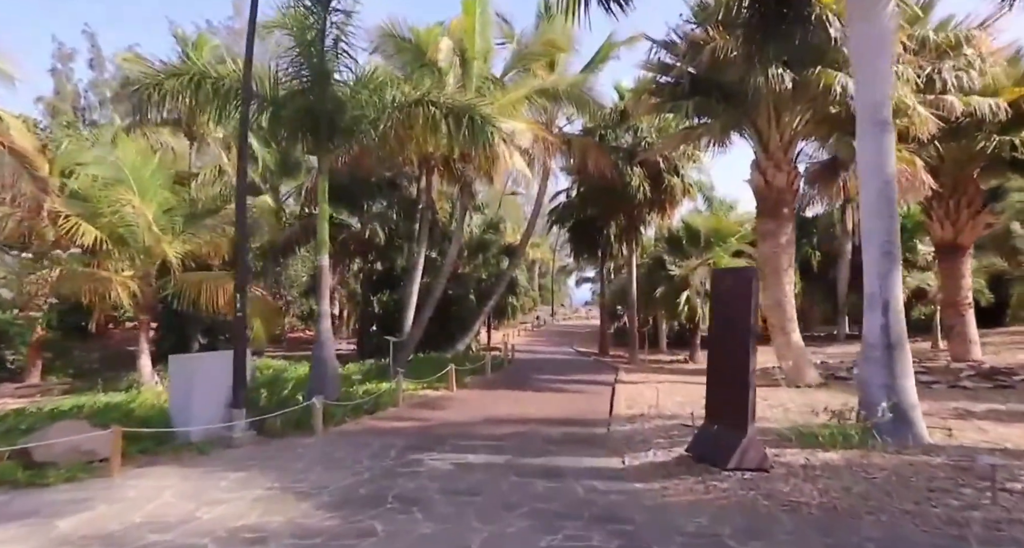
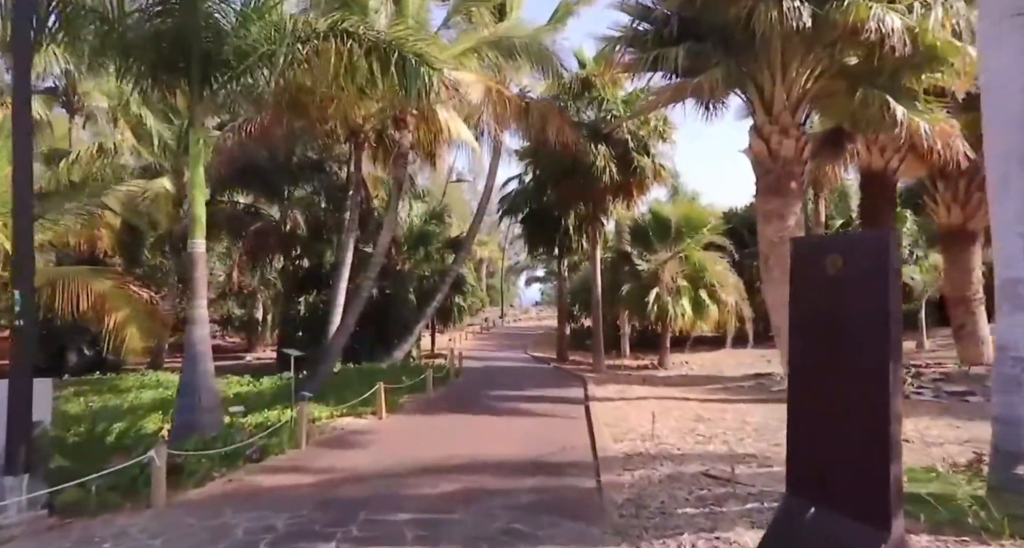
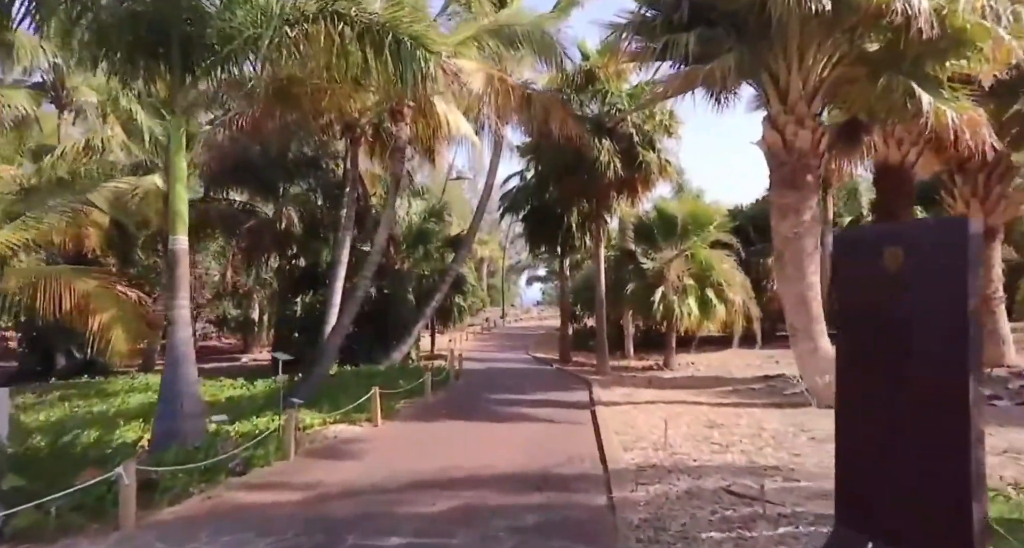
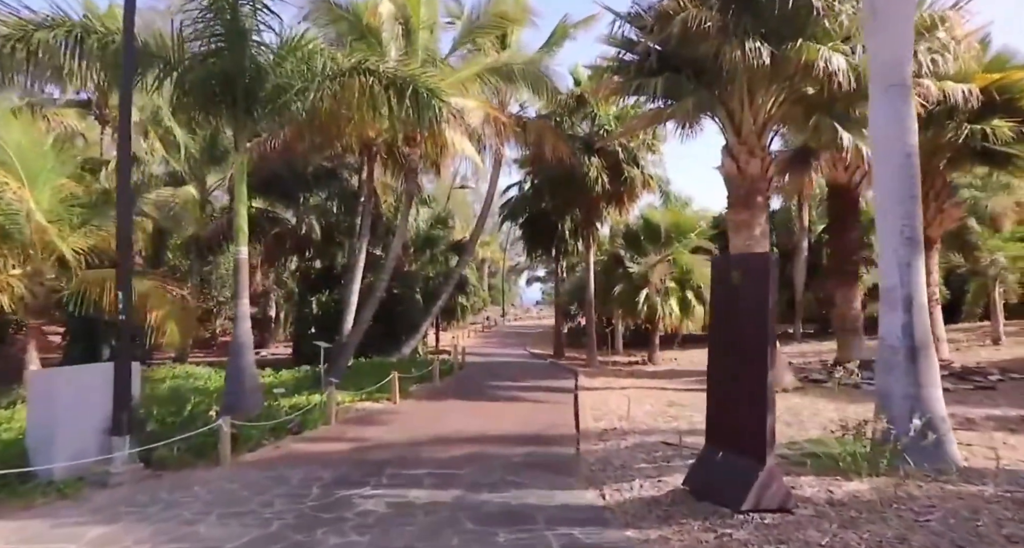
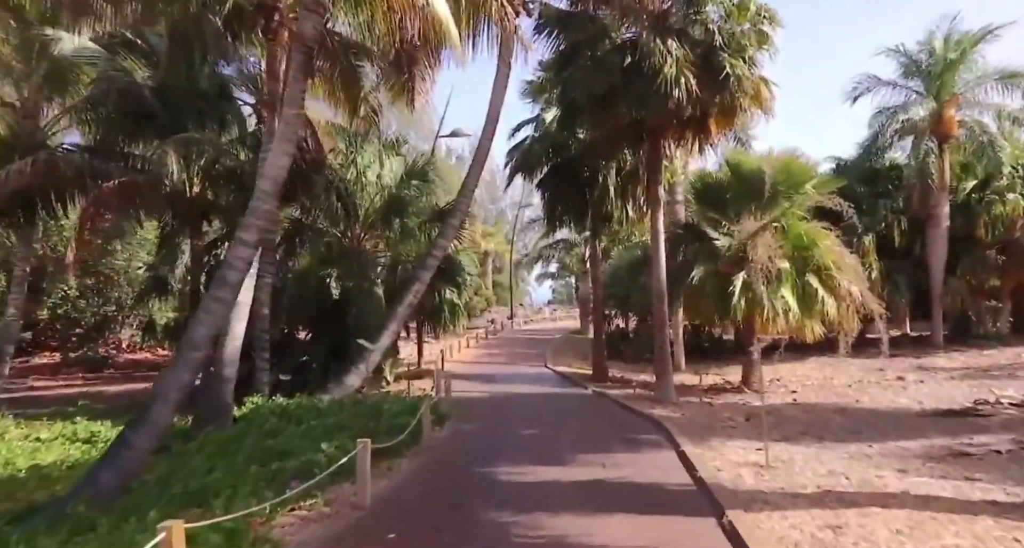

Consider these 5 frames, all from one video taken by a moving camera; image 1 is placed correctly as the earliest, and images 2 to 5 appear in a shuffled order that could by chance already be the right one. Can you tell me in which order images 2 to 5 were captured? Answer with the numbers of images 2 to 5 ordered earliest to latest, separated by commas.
4, 2, 3, 5
